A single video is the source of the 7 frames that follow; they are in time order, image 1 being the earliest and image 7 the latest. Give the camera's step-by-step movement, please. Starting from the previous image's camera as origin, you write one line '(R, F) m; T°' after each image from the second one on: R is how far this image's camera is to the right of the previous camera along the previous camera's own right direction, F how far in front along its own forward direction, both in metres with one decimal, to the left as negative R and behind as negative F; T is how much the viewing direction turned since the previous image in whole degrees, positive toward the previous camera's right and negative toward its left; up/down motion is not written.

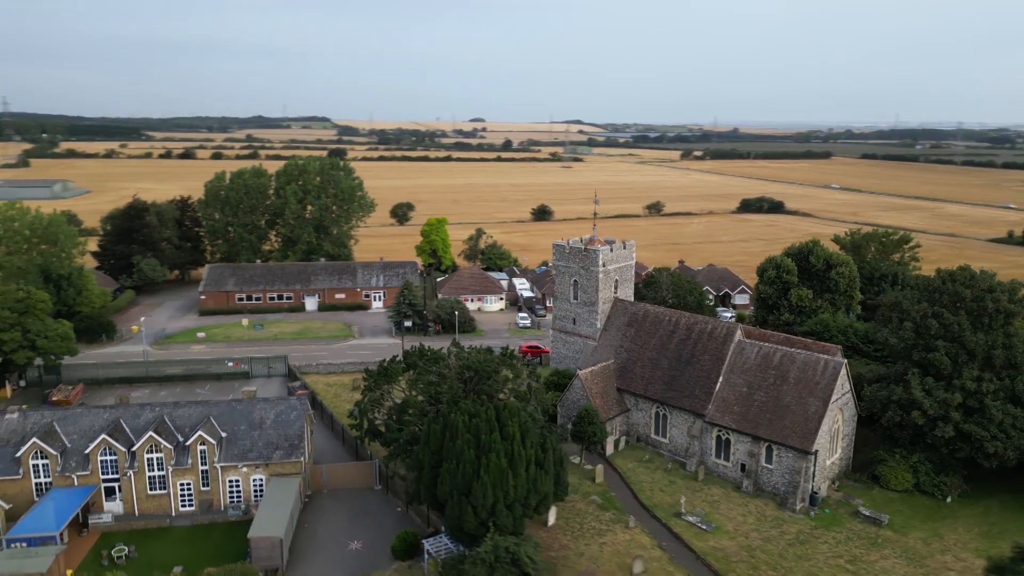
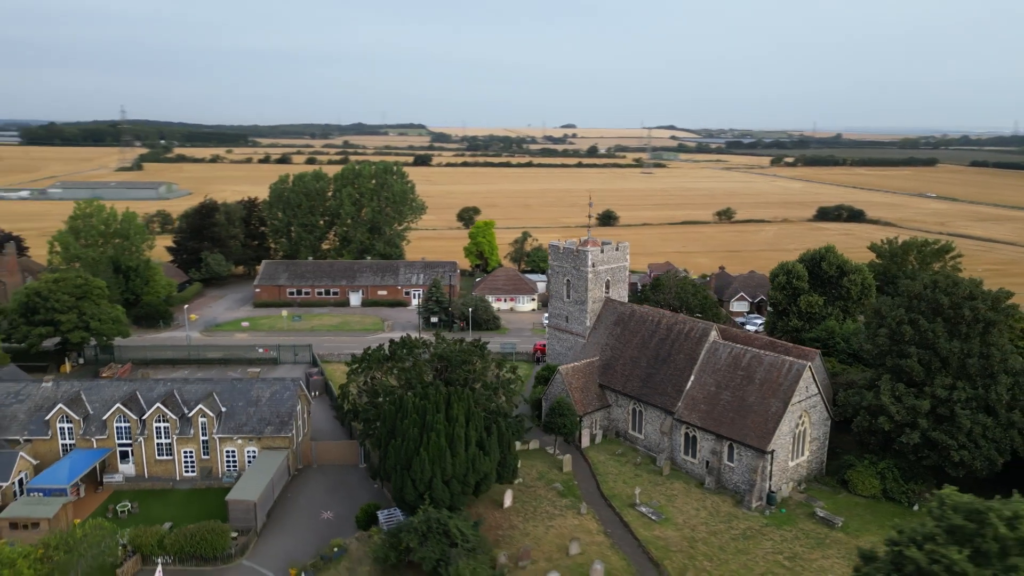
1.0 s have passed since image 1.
(+5.3, -1.6) m; -7°
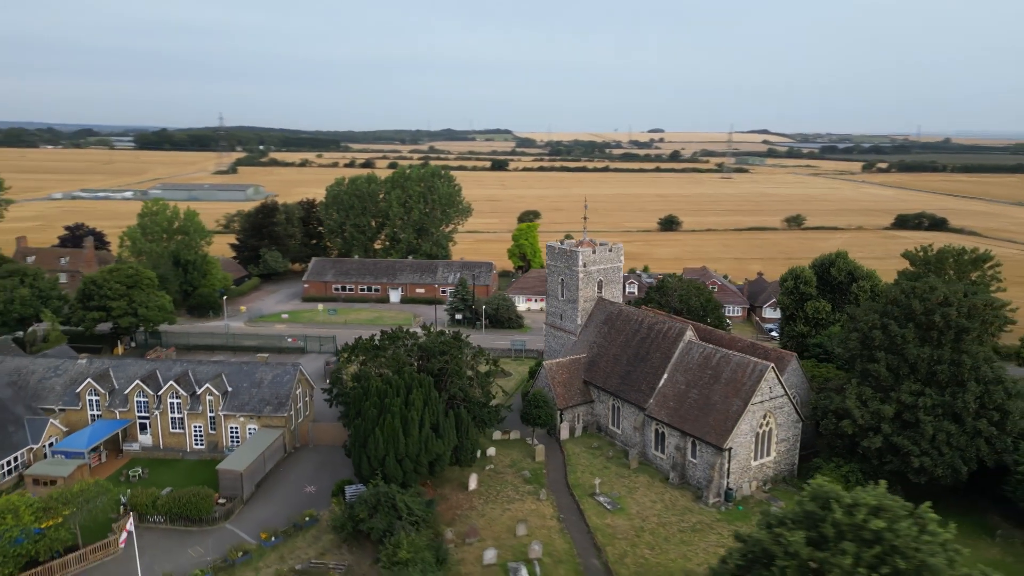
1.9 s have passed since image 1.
(+5.1, -1.5) m; -7°
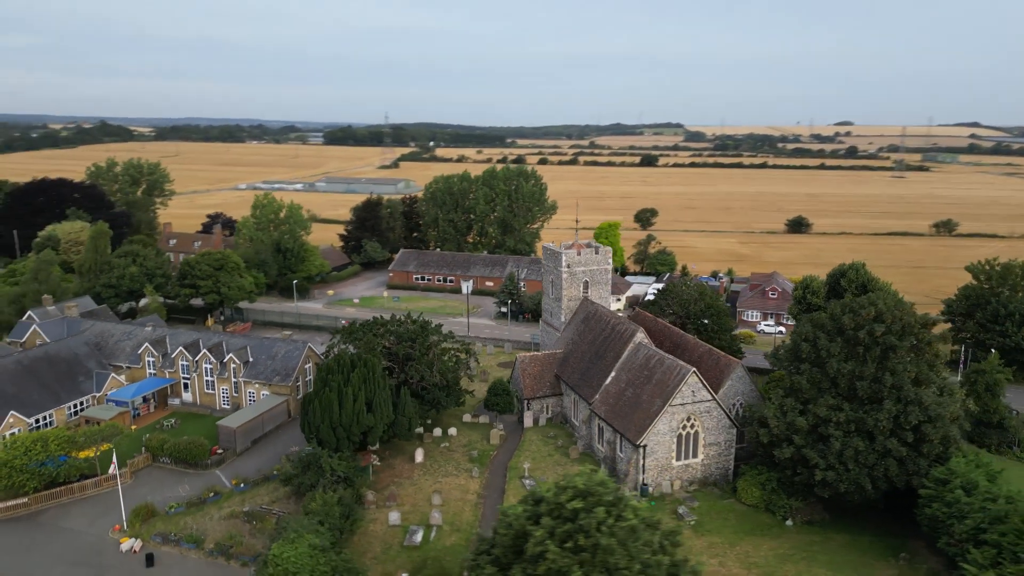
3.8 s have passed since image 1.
(+10.6, -2.0) m; -13°
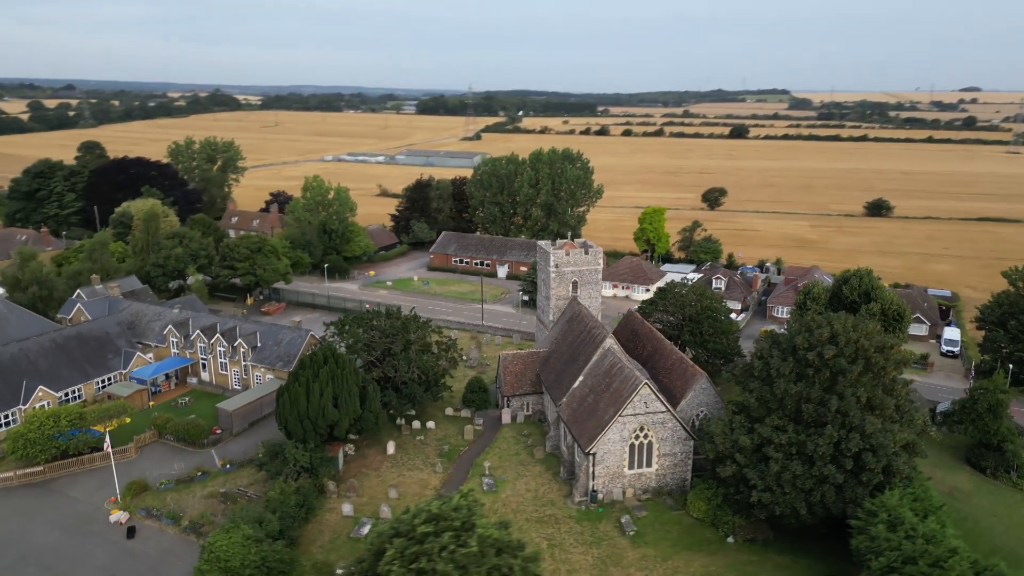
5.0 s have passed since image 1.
(+6.2, -0.4) m; -7°
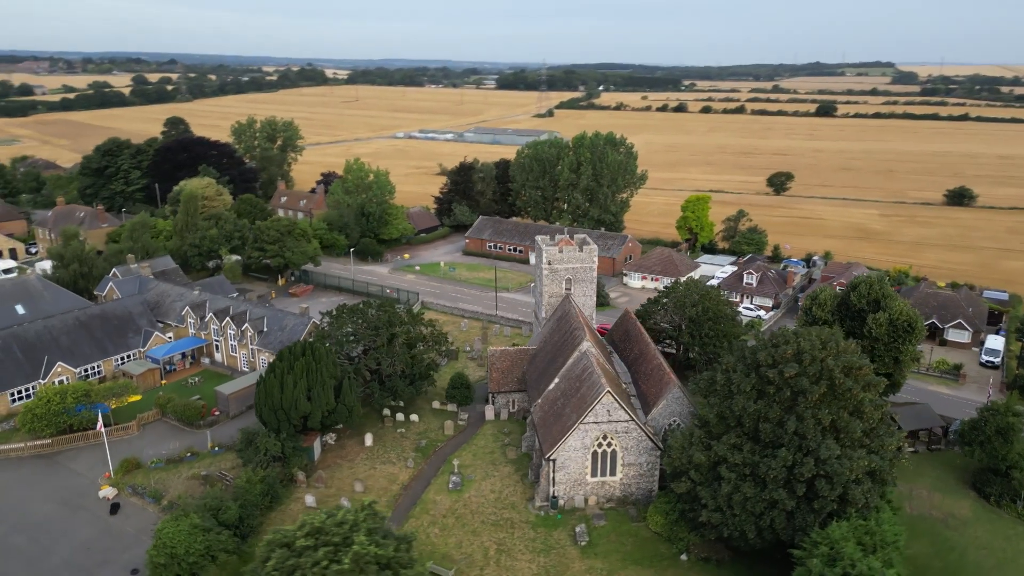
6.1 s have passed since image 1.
(+5.2, +0.7) m; -6°
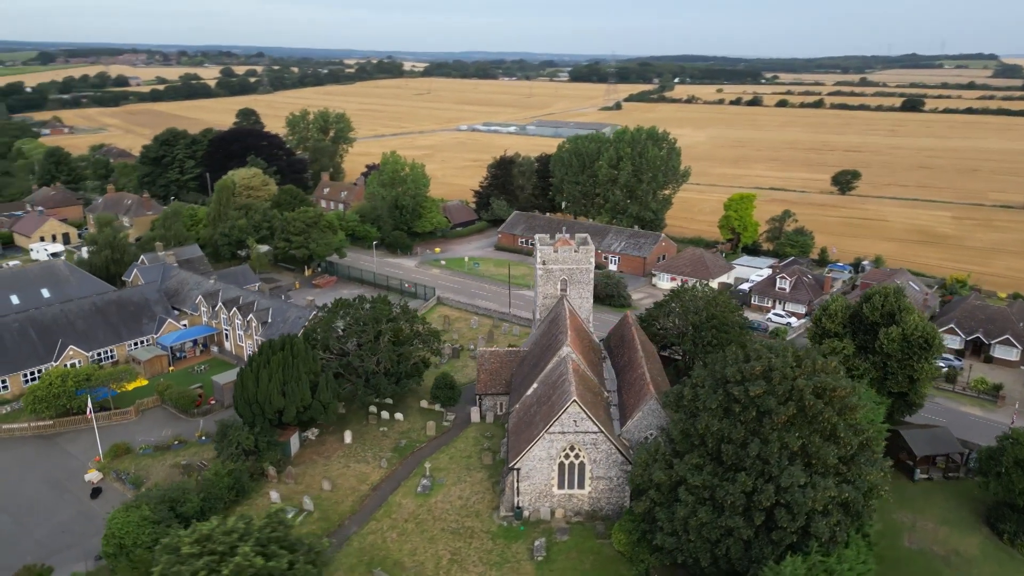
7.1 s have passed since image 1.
(+4.5, +1.5) m; -6°
